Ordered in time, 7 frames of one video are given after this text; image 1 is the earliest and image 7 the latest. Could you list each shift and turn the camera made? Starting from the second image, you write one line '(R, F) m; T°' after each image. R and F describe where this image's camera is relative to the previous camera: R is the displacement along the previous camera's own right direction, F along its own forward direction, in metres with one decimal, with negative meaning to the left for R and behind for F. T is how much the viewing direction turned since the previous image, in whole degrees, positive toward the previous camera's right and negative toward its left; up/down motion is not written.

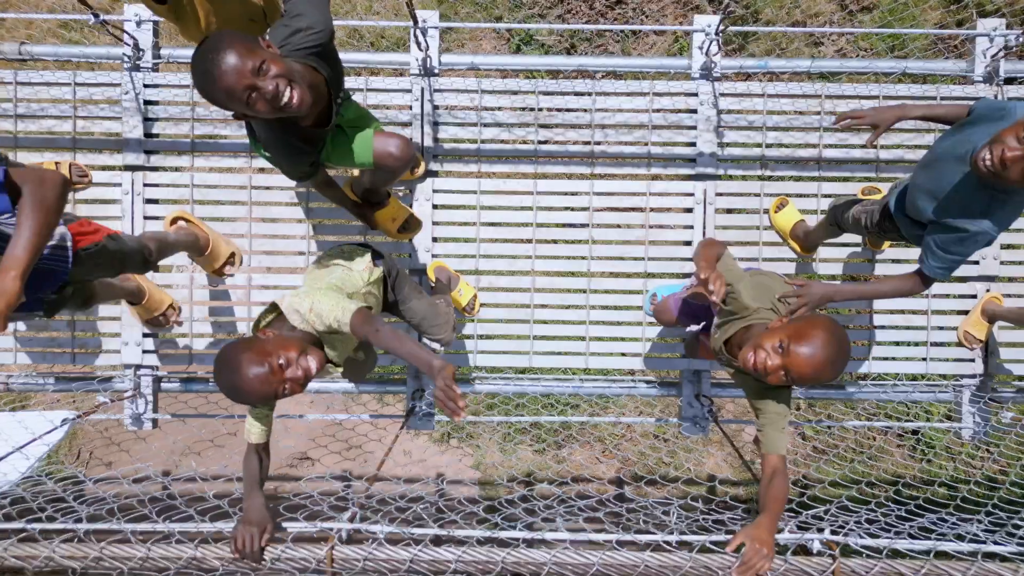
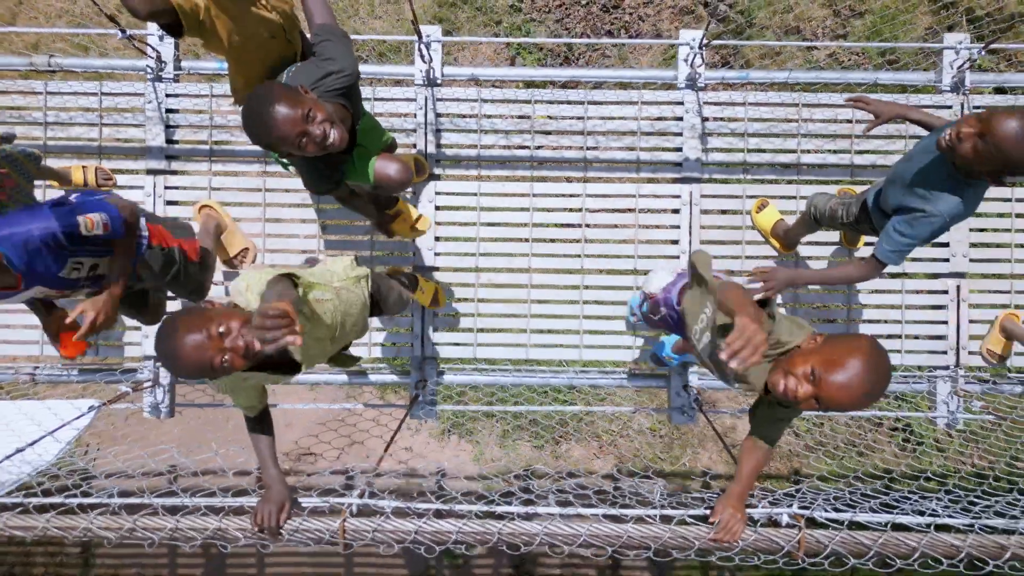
(+0.1, -0.2) m; -3°
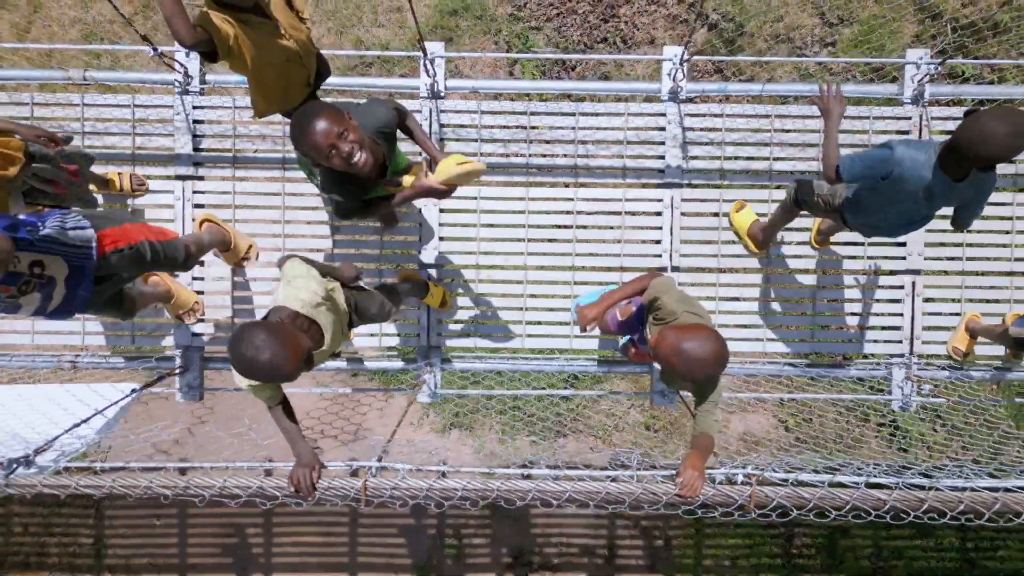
(0.0, -0.3) m; 0°
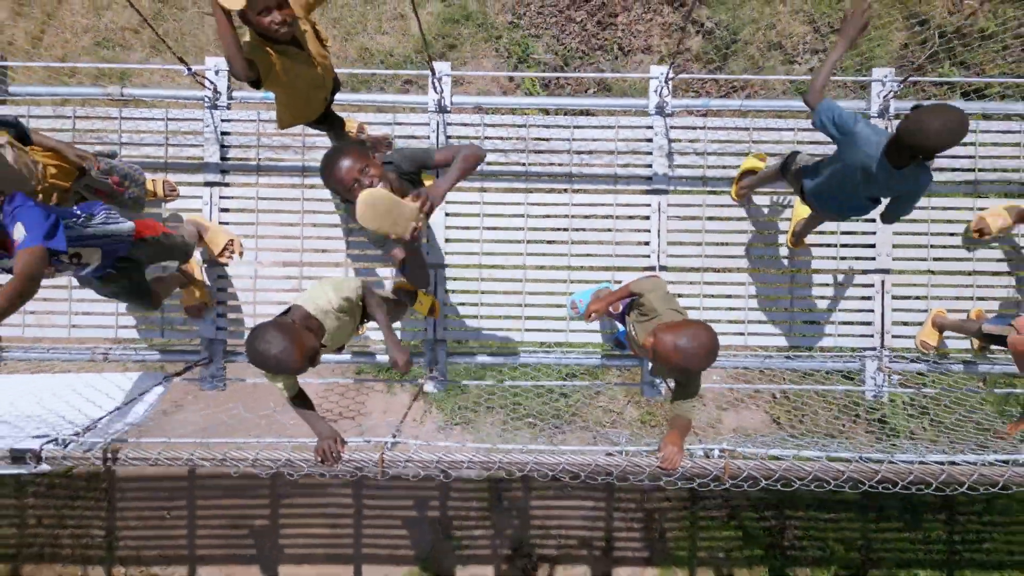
(0.0, -0.3) m; 0°
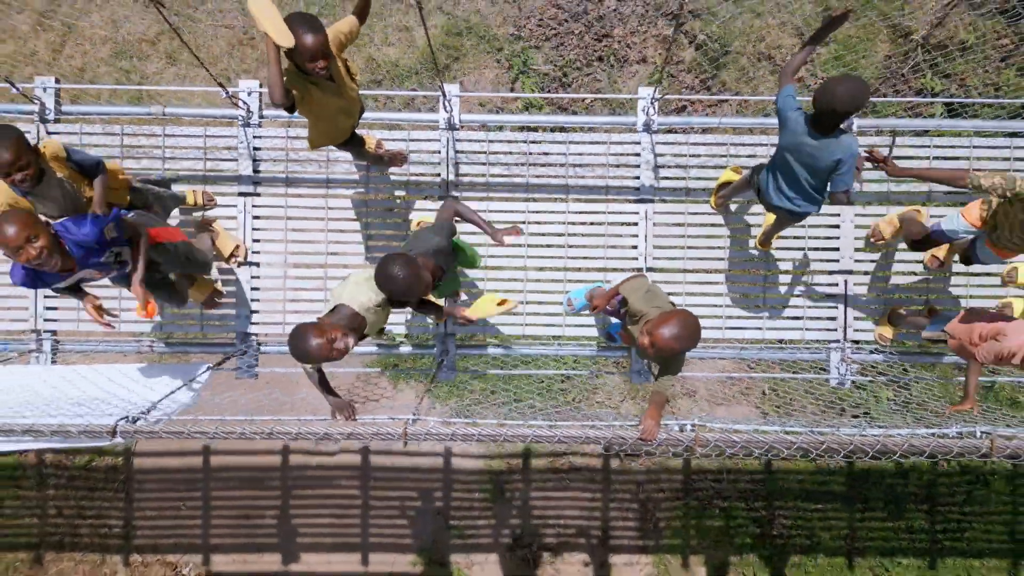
(0.0, -0.4) m; 0°
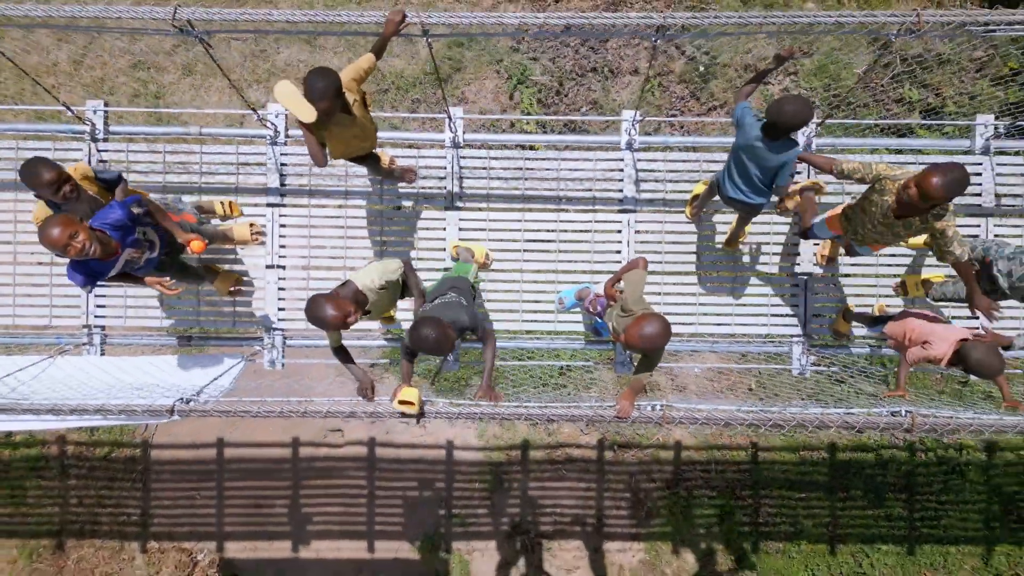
(0.0, -0.5) m; 0°
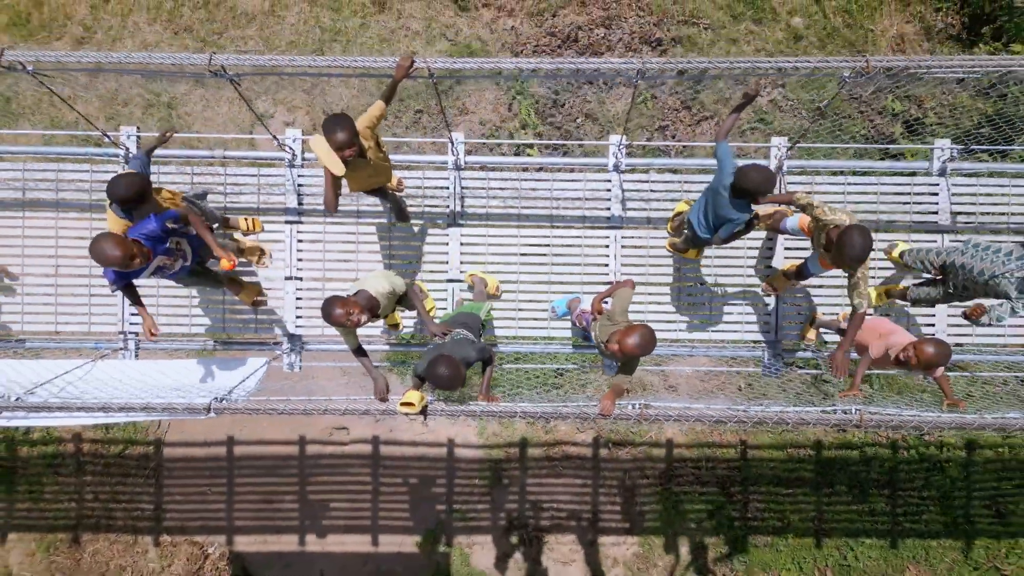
(0.0, -0.4) m; 0°
